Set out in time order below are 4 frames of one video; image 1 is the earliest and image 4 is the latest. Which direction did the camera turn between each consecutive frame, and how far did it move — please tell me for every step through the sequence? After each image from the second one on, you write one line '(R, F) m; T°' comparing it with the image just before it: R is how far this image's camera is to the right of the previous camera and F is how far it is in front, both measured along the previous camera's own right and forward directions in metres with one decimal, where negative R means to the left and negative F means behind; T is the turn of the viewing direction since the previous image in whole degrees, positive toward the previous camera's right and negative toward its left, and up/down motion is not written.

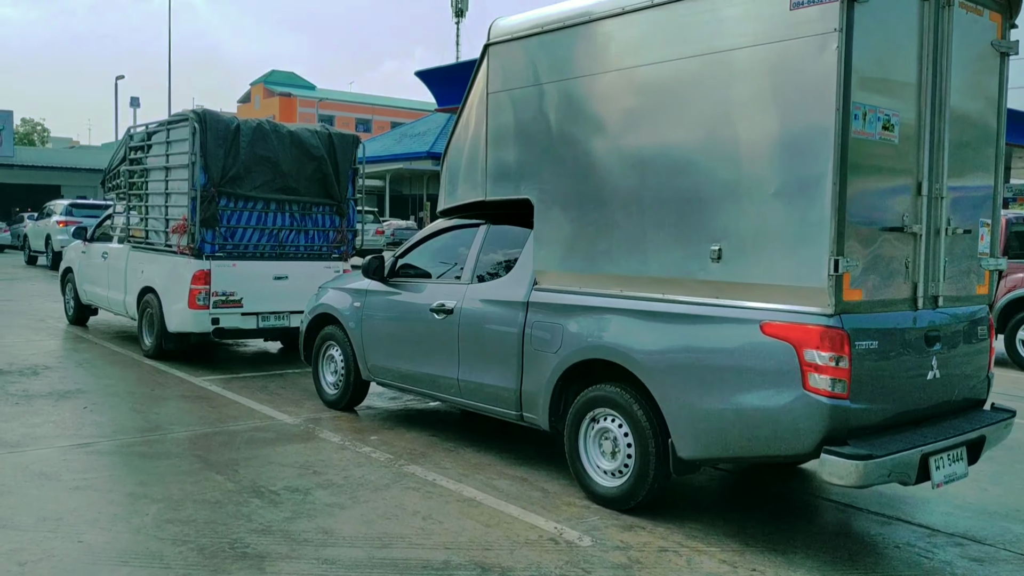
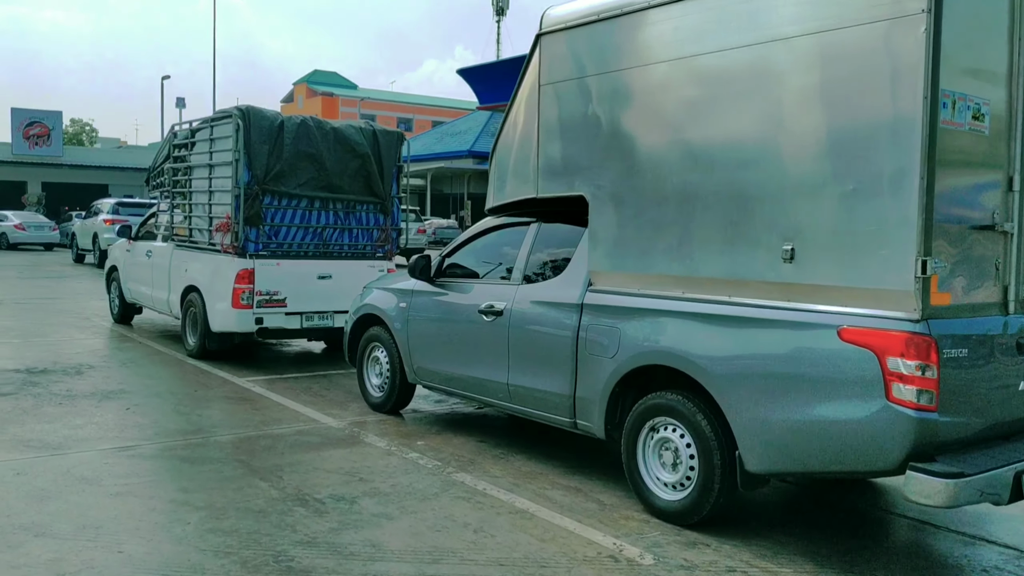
(-0.1, +0.2) m; -2°
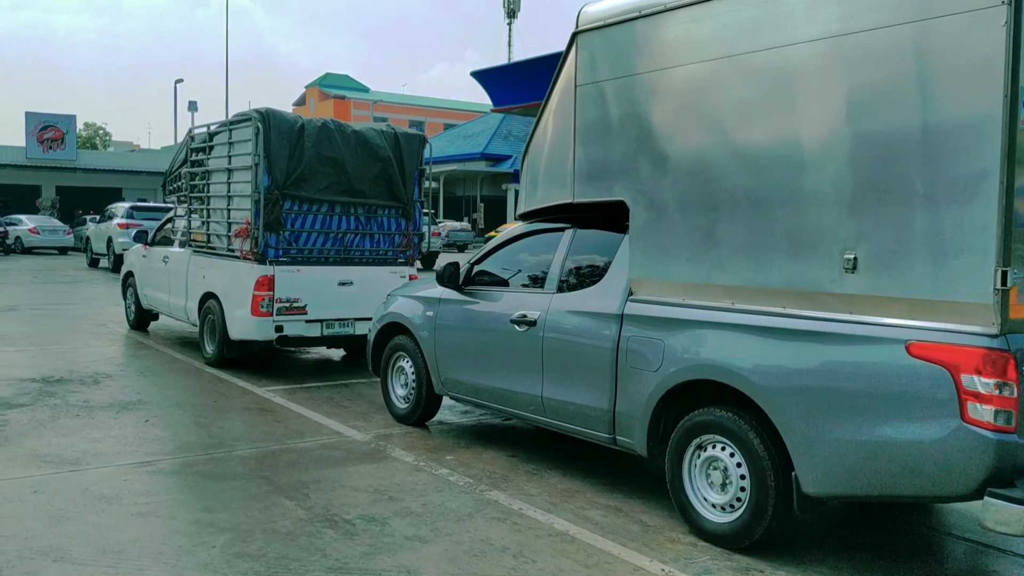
(-0.1, +0.2) m; -1°
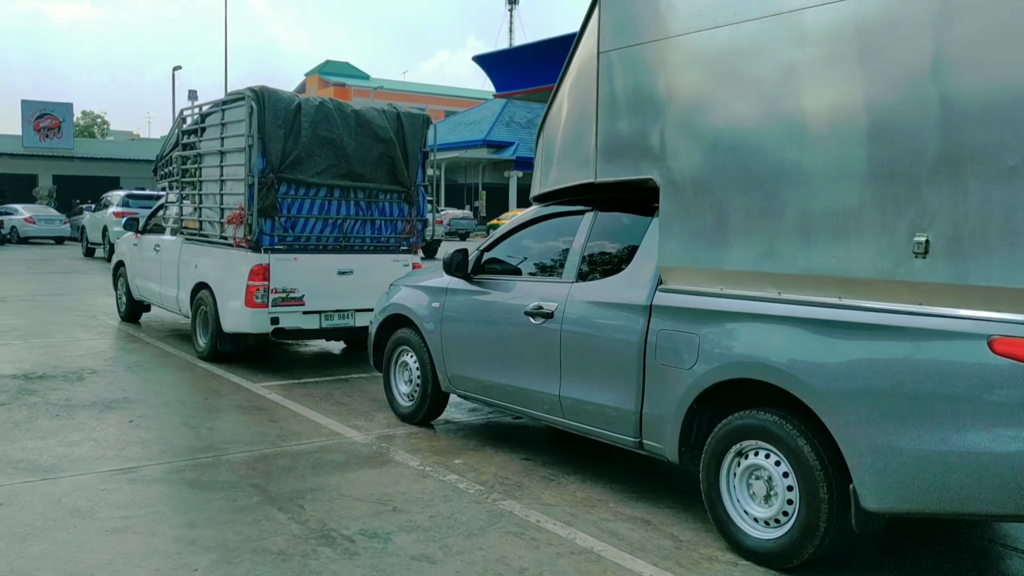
(-0.1, +0.5) m; 0°
